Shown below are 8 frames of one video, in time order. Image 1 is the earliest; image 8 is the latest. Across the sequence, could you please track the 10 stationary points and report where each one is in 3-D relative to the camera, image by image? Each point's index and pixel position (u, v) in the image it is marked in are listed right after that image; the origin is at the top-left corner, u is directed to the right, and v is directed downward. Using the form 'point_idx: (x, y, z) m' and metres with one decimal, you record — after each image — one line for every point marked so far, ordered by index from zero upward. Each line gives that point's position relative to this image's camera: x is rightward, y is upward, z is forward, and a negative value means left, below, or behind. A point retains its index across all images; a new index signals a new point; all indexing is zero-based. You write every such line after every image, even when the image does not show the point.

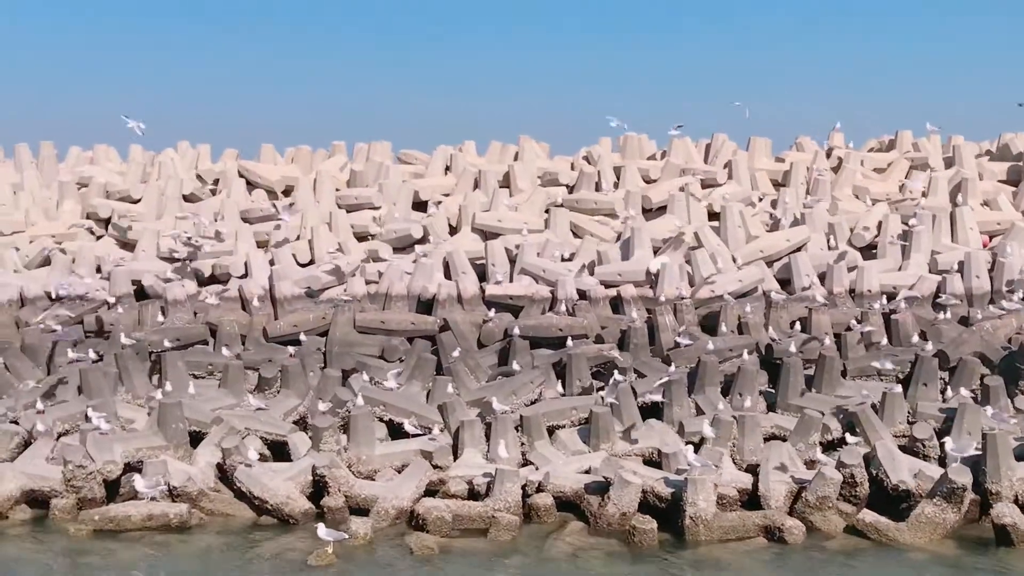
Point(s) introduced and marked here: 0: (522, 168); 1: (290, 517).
0: (+0.1, +1.8, +19.2) m
1: (-2.0, -2.1, +11.7) m
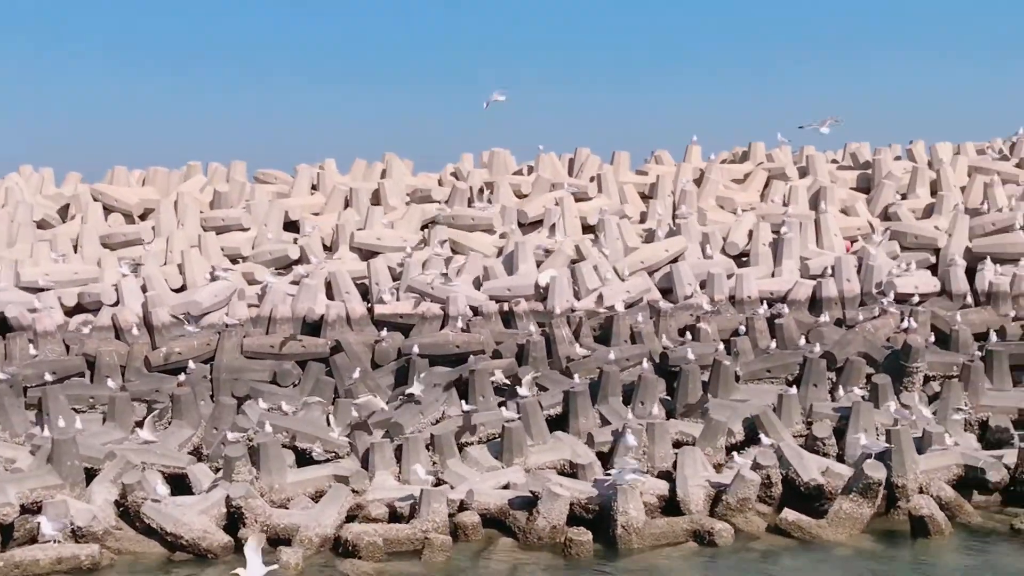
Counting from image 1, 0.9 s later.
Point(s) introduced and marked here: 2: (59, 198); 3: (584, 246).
0: (-1.8, +1.5, +19.0) m
1: (-2.6, -2.3, +11.2) m
2: (-6.7, +1.3, +19.1) m
3: (+0.9, +0.6, +16.9) m
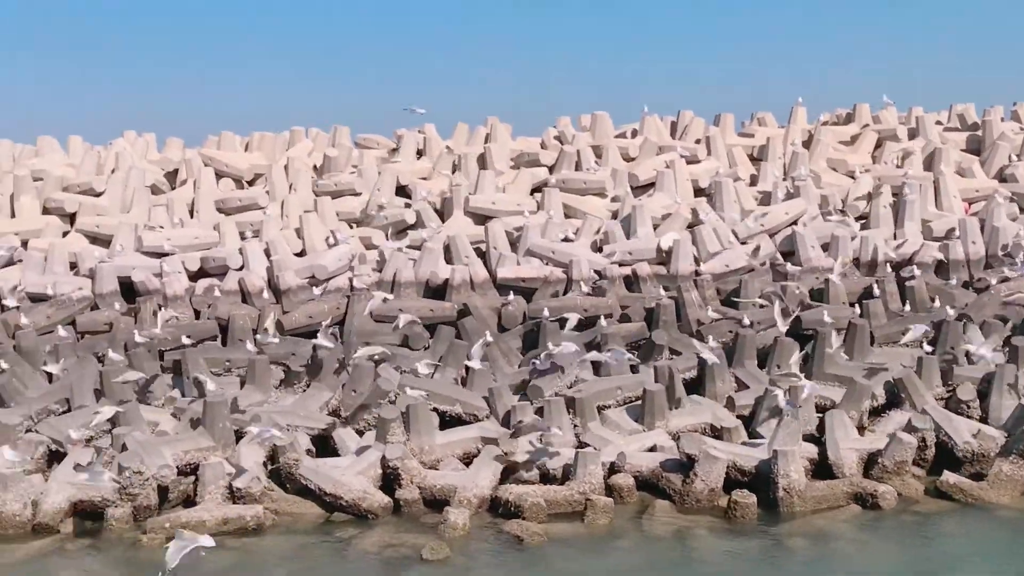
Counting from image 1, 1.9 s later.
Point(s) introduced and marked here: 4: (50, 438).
0: (-0.2, +2.0, +19.0) m
1: (-1.2, -2.0, +11.3) m
2: (-5.1, +1.8, +19.1) m
3: (+2.5, +1.0, +16.8) m
4: (-4.5, -1.4, +12.5) m
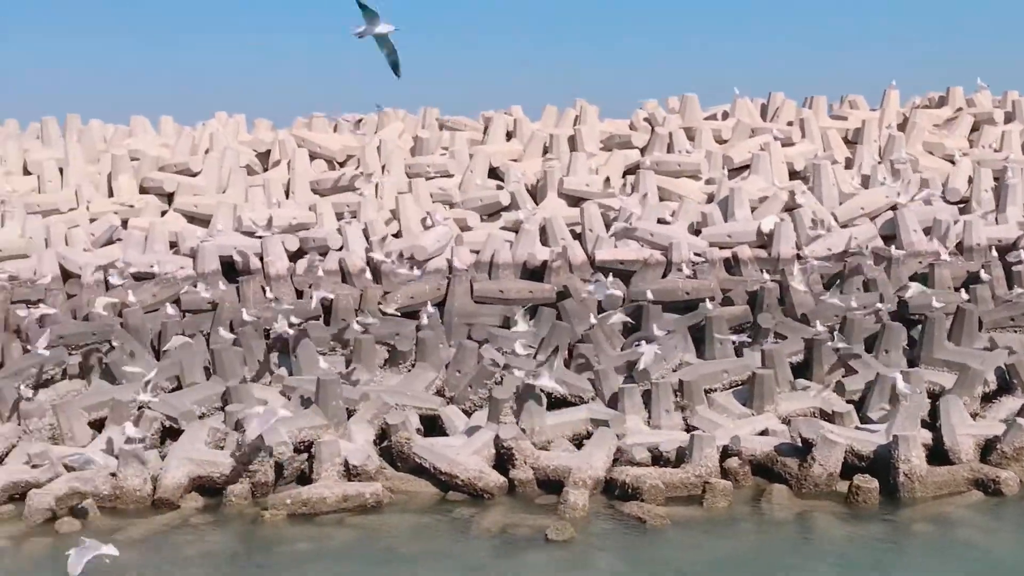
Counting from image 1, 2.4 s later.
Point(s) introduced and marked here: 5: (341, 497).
0: (+1.1, +2.3, +18.9) m
1: (-0.2, -1.8, +11.3) m
2: (-3.8, +2.1, +19.3) m
3: (+3.7, +1.2, +16.7) m
4: (-3.4, -1.2, +12.6) m
5: (-1.5, -1.8, +11.1) m
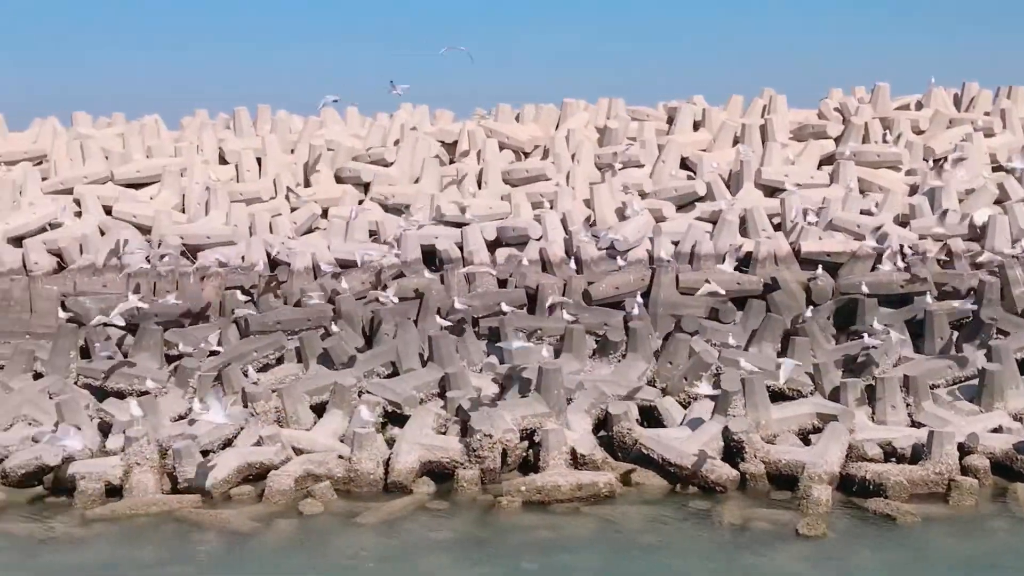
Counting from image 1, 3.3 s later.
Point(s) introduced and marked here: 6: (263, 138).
0: (+3.8, +2.4, +18.6) m
1: (+1.8, -1.7, +11.2) m
2: (-1.0, +2.3, +19.4) m
3: (+6.2, +1.3, +16.2) m
4: (-1.2, -1.1, +12.8) m
5: (+0.5, -1.7, +11.1) m
6: (-3.7, +2.2, +19.4) m
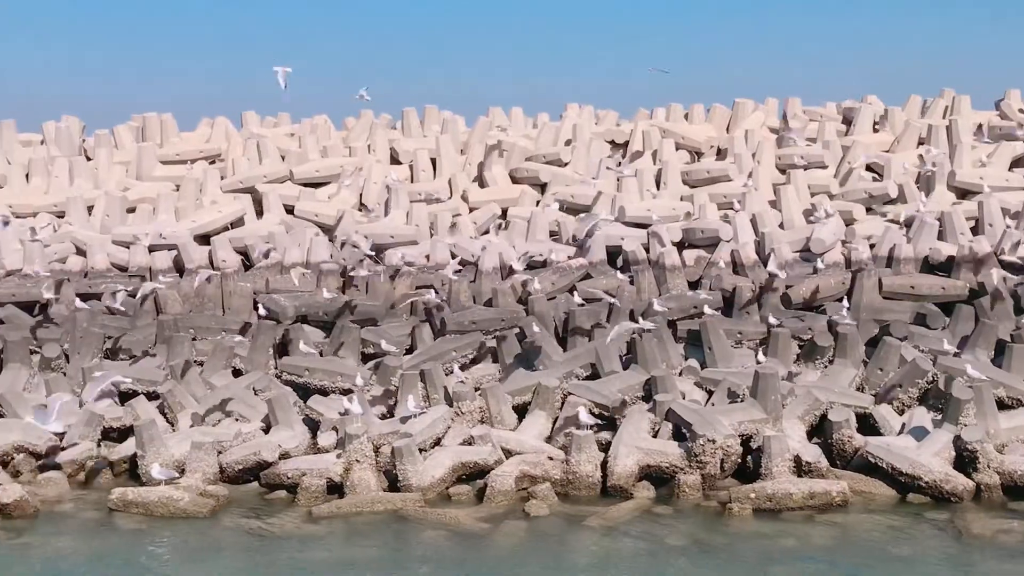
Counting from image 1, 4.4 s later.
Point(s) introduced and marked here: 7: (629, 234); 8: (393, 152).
0: (+6.3, +2.3, +18.2) m
1: (+3.7, -1.7, +10.9) m
2: (+1.5, +2.3, +19.3) m
3: (+8.5, +1.2, +15.5) m
4: (+0.8, -1.1, +12.7) m
5: (+2.5, -1.7, +10.9) m
6: (-1.2, +2.2, +19.4) m
7: (+1.4, +0.7, +15.9) m
8: (-1.8, +2.0, +19.2) m
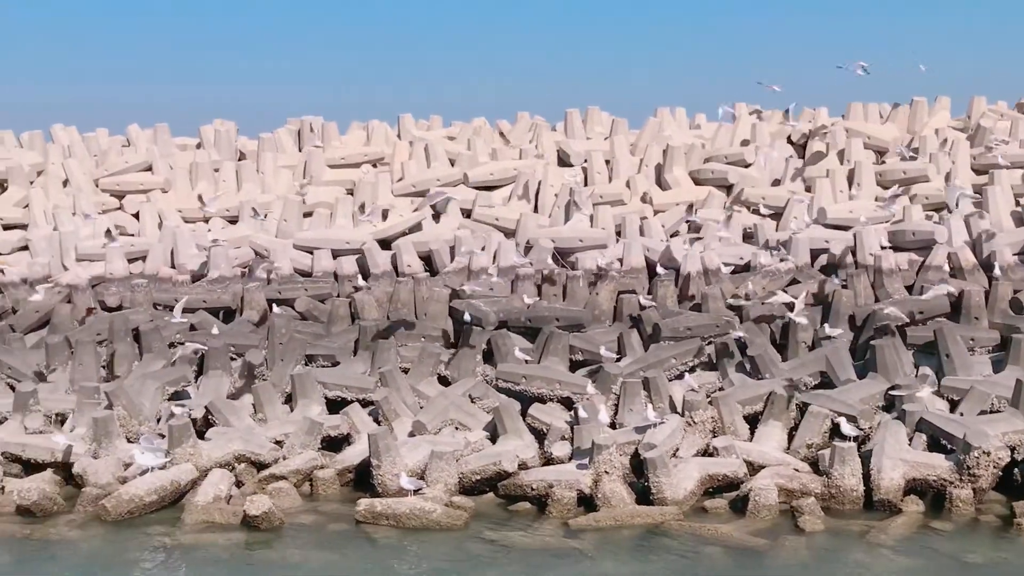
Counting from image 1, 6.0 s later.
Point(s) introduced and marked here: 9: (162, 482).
0: (+8.7, +2.3, +17.5) m
1: (+5.9, -1.8, +10.3) m
2: (+4.0, +2.2, +18.8) m
3: (+10.8, +1.2, +14.8) m
4: (+3.1, -1.2, +12.2) m
5: (+4.6, -1.8, +10.3) m
6: (+1.3, +2.2, +19.0) m
7: (+3.8, +0.6, +15.4) m
8: (+0.7, +2.0, +18.8) m
9: (-3.2, -1.8, +11.8) m
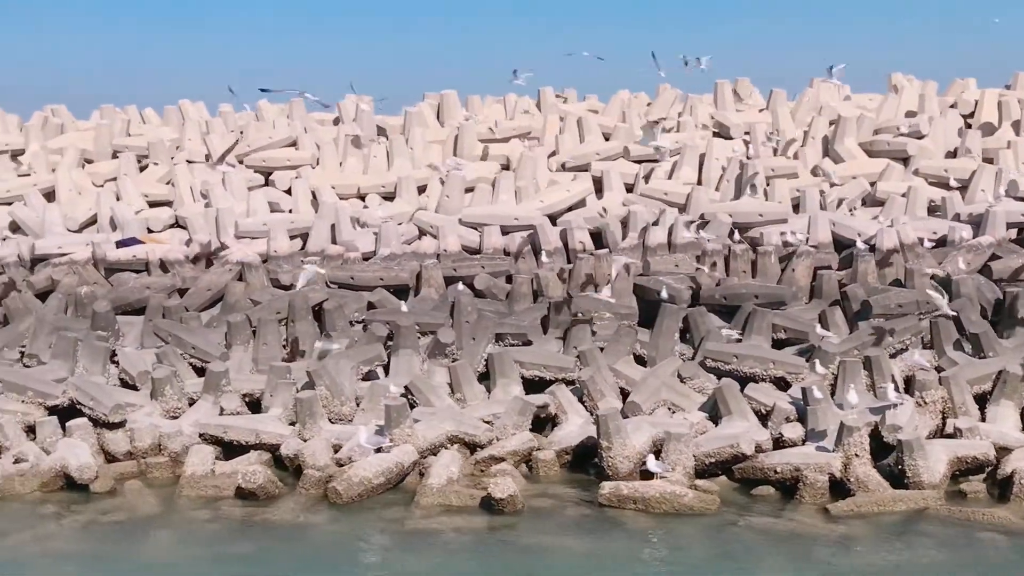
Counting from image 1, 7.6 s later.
0: (+10.9, +2.6, +16.9) m
1: (+7.9, -1.6, +9.9) m
2: (+6.2, +2.6, +18.3) m
3: (+13.0, +1.5, +14.2) m
4: (+5.1, -0.9, +11.8) m
5: (+6.7, -1.6, +9.9) m
6: (+3.5, +2.5, +18.6) m
7: (+5.9, +0.9, +14.9) m
8: (+2.9, +2.3, +18.4) m
9: (-1.1, -1.6, +11.5) m
